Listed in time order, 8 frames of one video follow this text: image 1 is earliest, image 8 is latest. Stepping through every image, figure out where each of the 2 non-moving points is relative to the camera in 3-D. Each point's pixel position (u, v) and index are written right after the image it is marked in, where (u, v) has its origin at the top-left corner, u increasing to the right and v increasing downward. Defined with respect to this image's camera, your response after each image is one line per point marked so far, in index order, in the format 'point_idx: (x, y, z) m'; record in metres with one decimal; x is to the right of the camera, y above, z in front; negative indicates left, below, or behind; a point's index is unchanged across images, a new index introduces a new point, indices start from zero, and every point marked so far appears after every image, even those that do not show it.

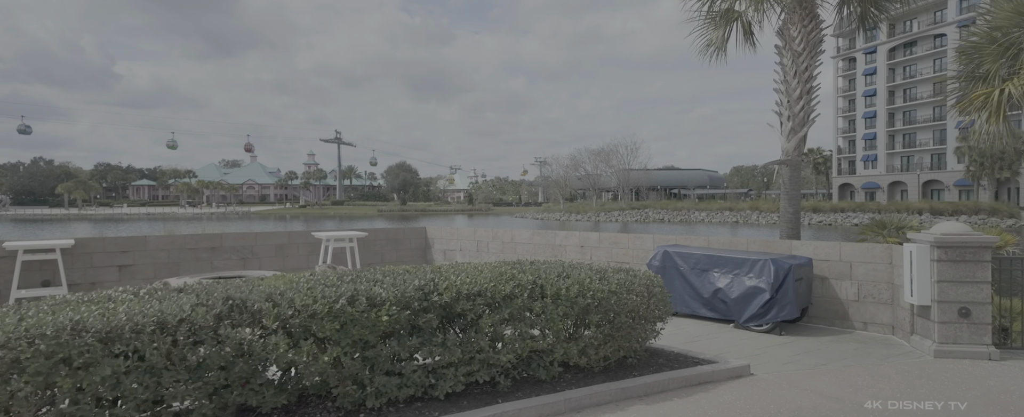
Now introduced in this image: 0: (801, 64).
0: (+4.7, +2.3, +9.2) m
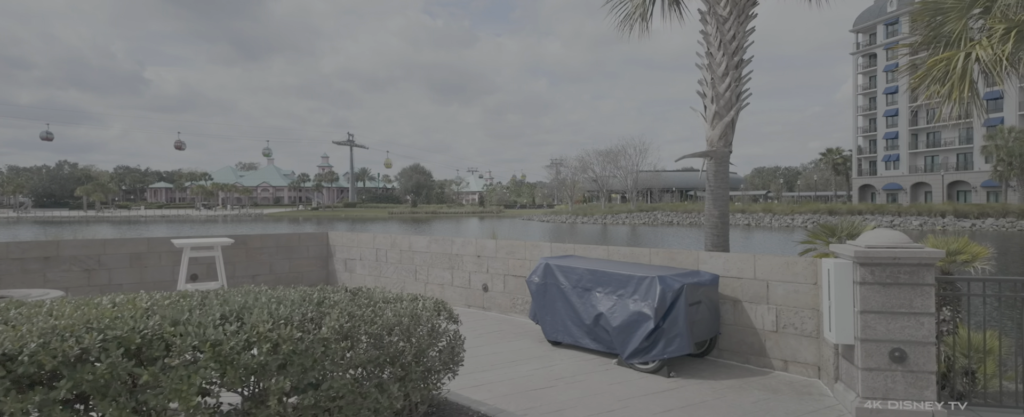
0: (+2.8, +2.3, +7.5) m
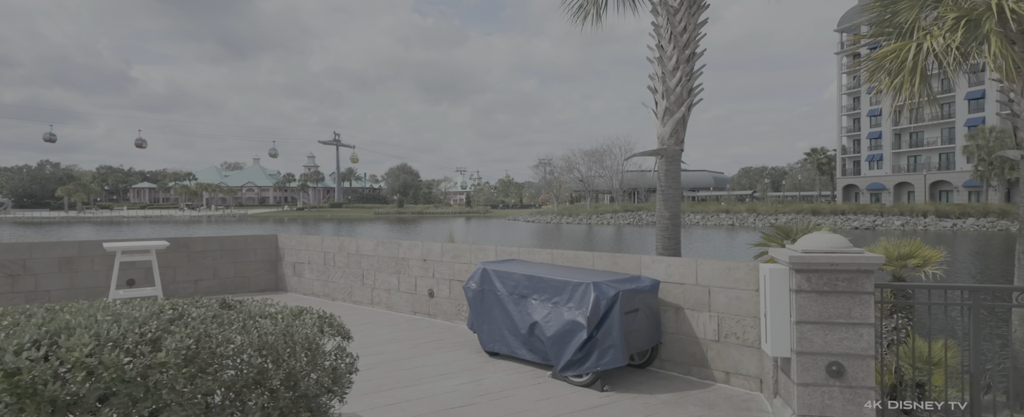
0: (+2.1, +2.3, +7.1) m
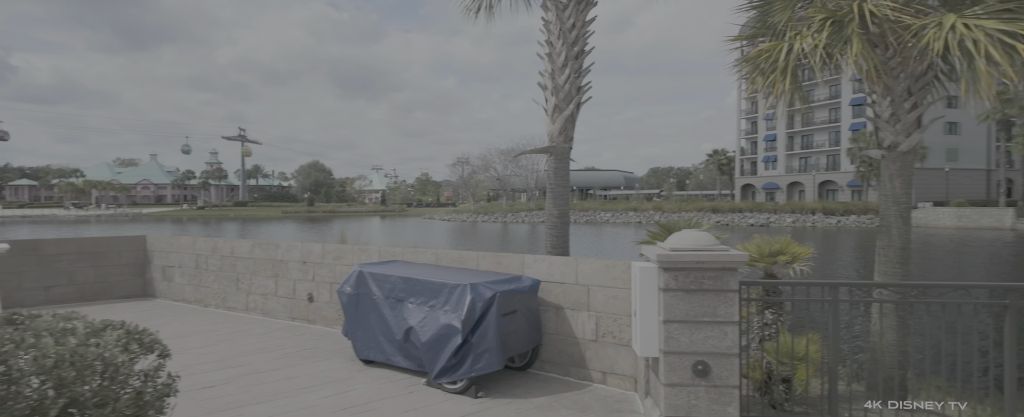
0: (+0.7, +2.3, +7.0) m
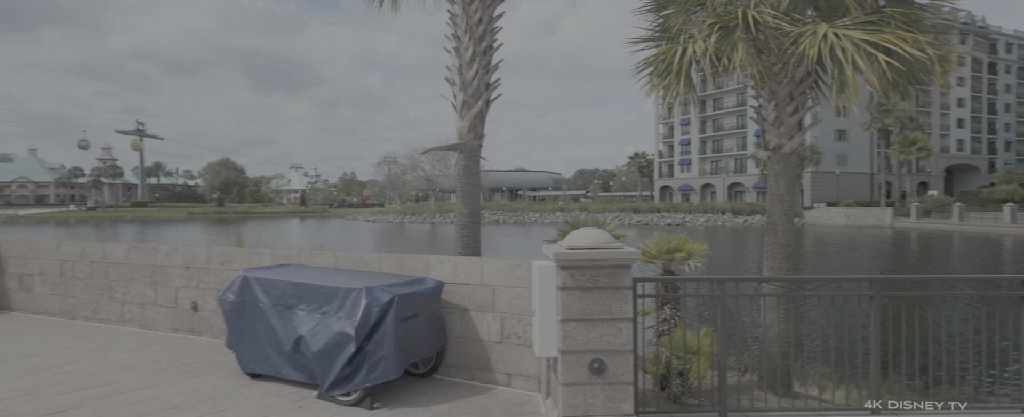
0: (-0.4, +2.3, +6.9) m
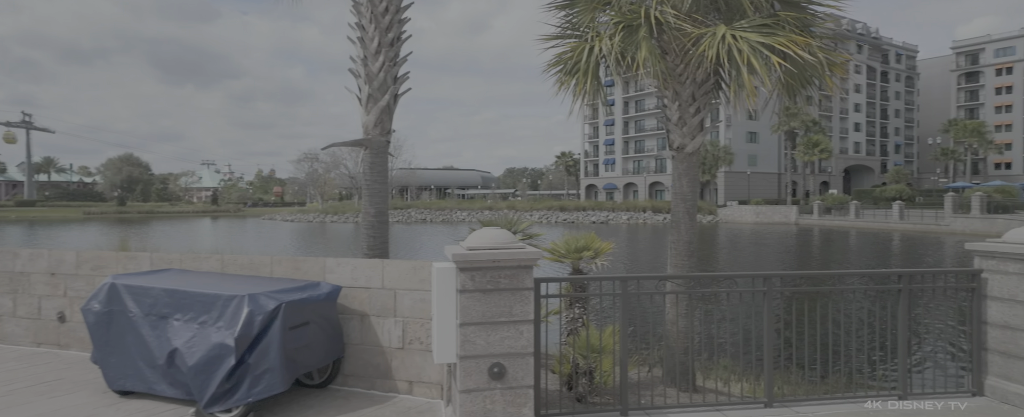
0: (-1.5, +2.3, +6.6) m
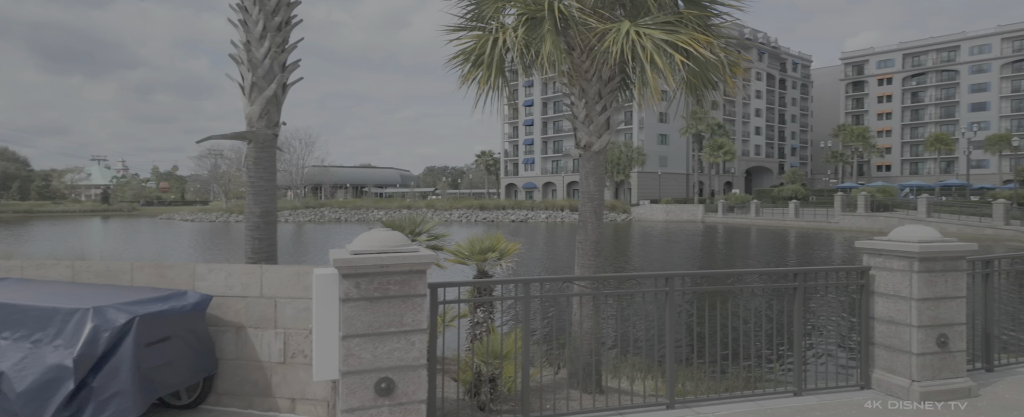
0: (-2.5, +2.4, +6.0) m
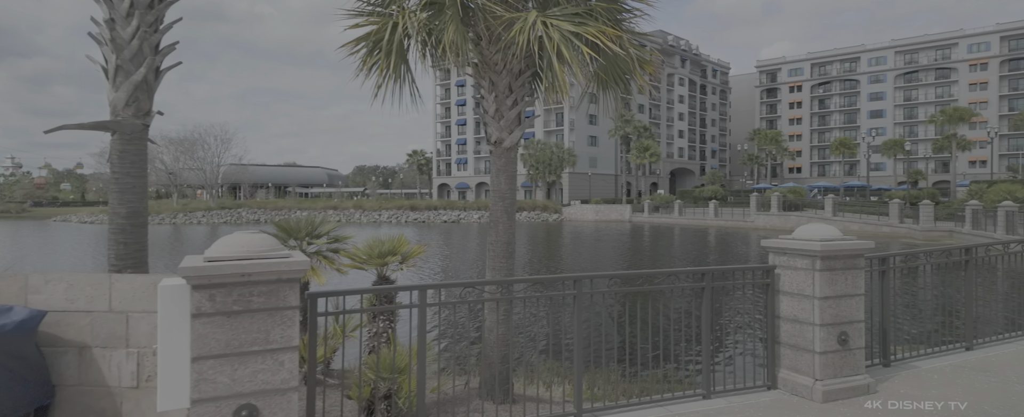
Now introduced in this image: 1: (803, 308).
0: (-3.4, +2.3, +5.4) m
1: (+2.2, -0.7, +4.3) m
